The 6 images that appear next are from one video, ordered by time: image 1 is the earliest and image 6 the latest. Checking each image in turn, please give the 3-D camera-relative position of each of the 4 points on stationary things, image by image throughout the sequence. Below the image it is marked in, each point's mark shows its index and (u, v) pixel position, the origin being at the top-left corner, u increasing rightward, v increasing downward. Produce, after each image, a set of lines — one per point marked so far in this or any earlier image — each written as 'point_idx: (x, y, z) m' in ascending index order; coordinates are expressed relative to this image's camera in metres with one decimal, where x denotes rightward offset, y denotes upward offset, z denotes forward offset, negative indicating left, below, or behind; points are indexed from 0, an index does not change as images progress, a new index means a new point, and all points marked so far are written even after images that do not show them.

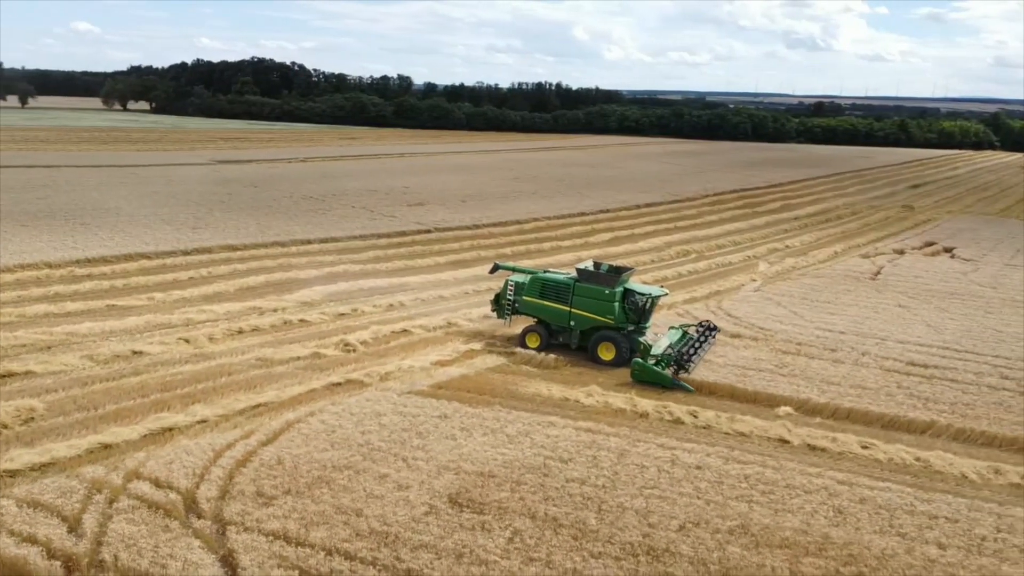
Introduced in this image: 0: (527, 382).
0: (+0.2, -1.6, +13.3) m
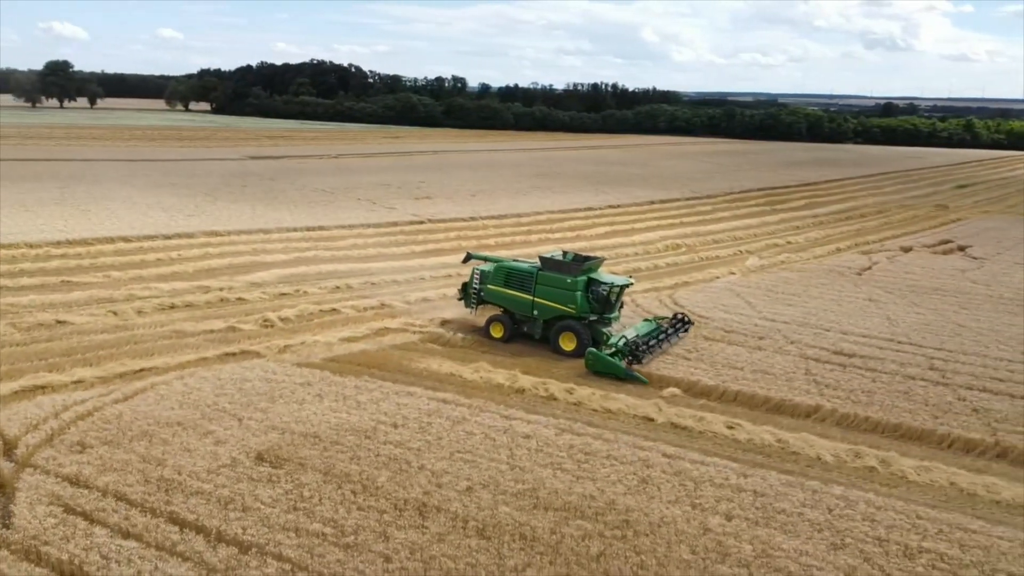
0: (-1.5, -1.2, +13.5) m
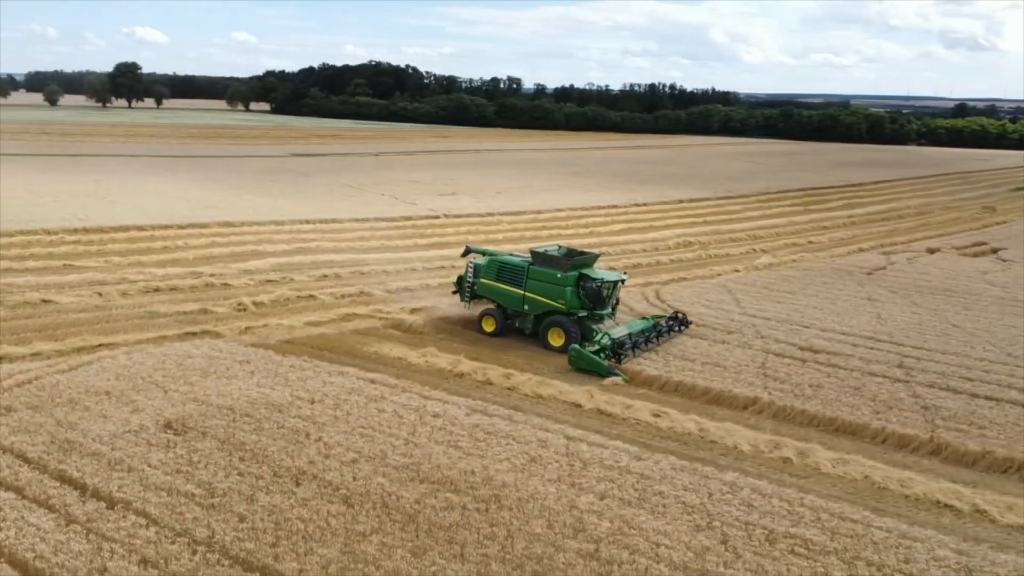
0: (-2.3, -1.0, +13.8) m
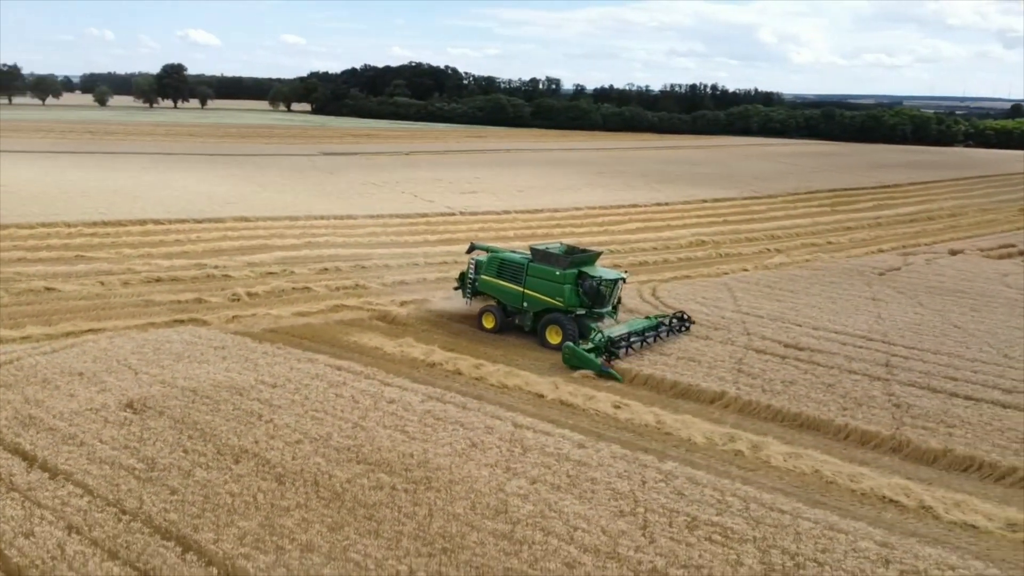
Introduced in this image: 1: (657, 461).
0: (-2.7, -0.8, +14.1) m
1: (+1.6, -2.0, +9.1) m
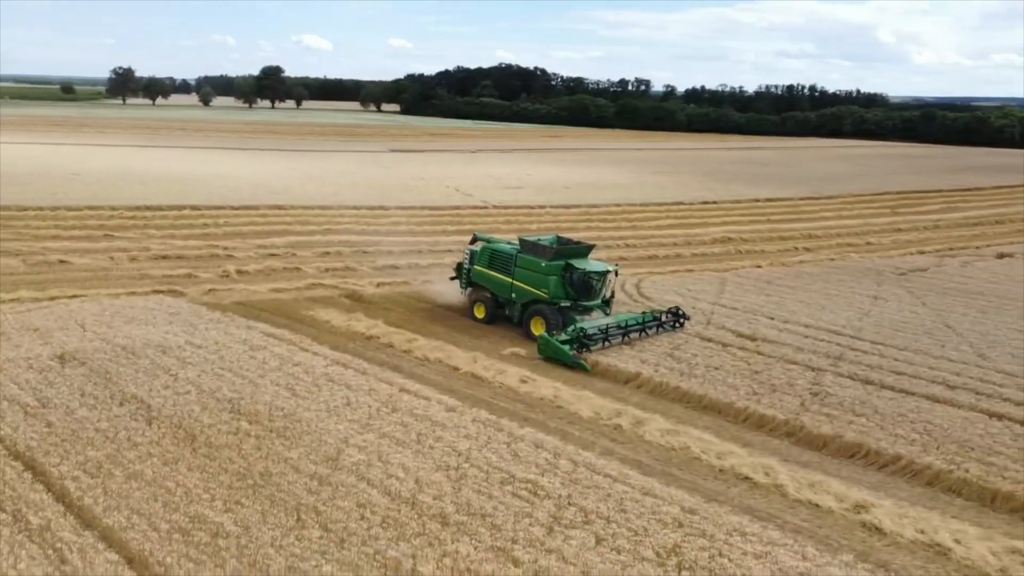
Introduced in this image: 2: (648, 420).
0: (-3.6, -0.4, +15.0) m
1: (+0.1, -1.6, +9.5) m
2: (+1.8, -1.7, +10.4) m
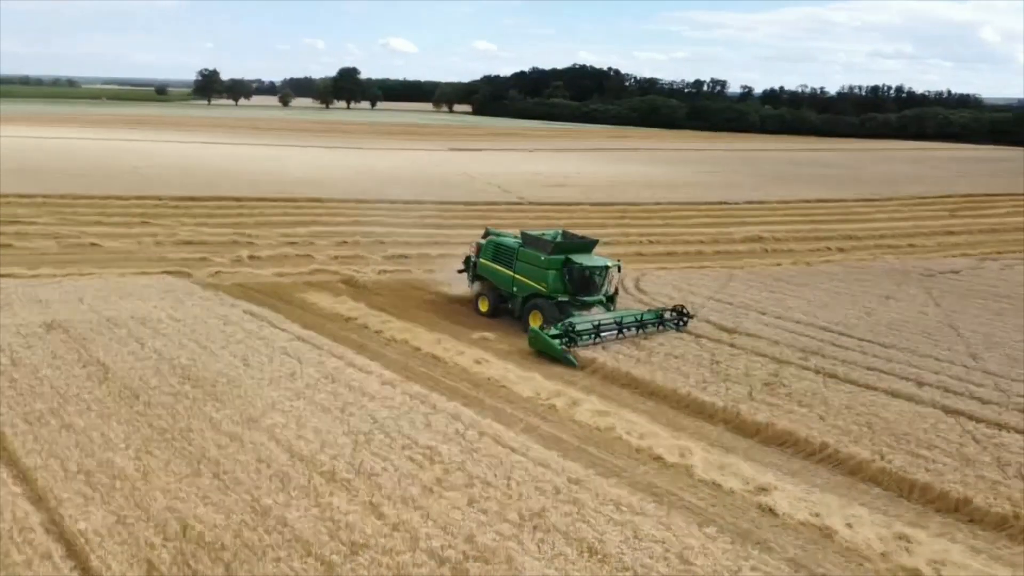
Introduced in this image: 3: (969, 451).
0: (-3.9, -0.1, +15.7) m
1: (-0.8, -1.4, +9.9) m
2: (+1.0, -1.5, +10.7) m
3: (+5.5, -2.0, +9.7) m
